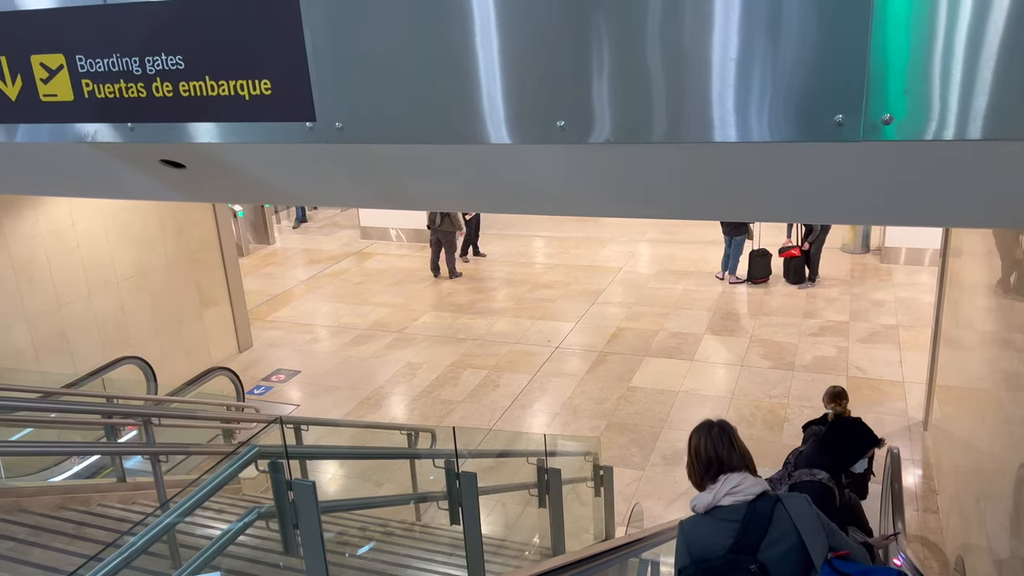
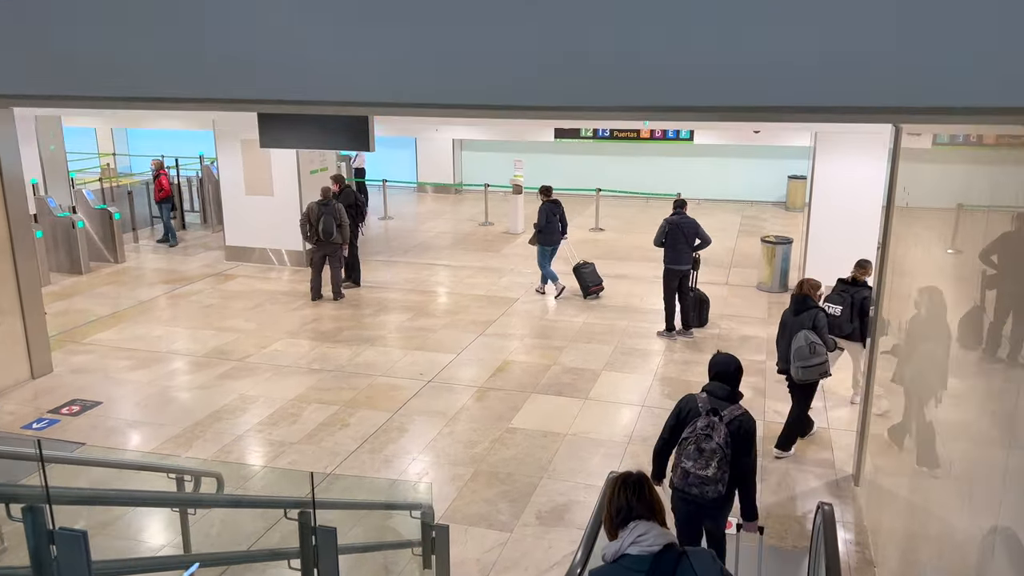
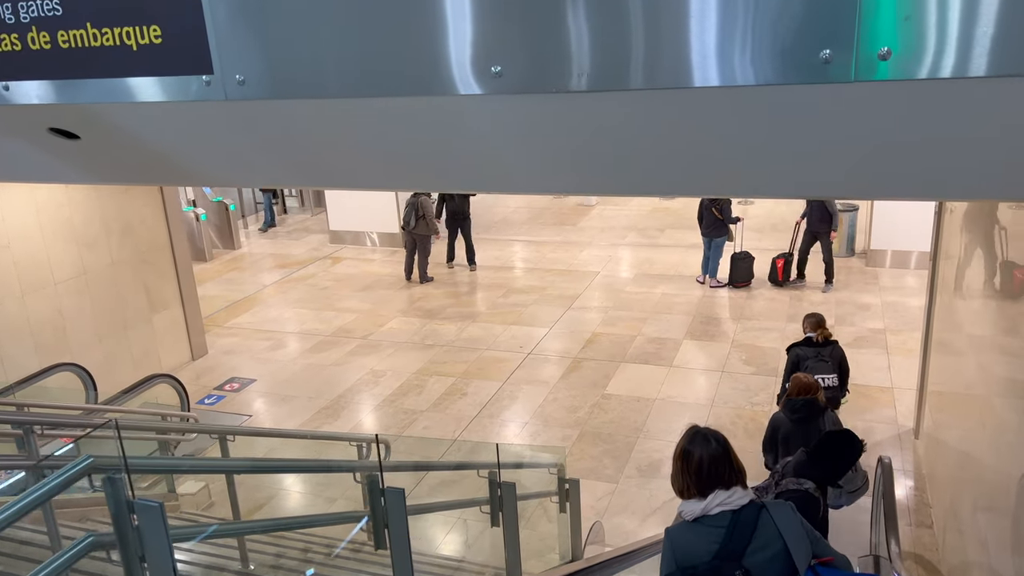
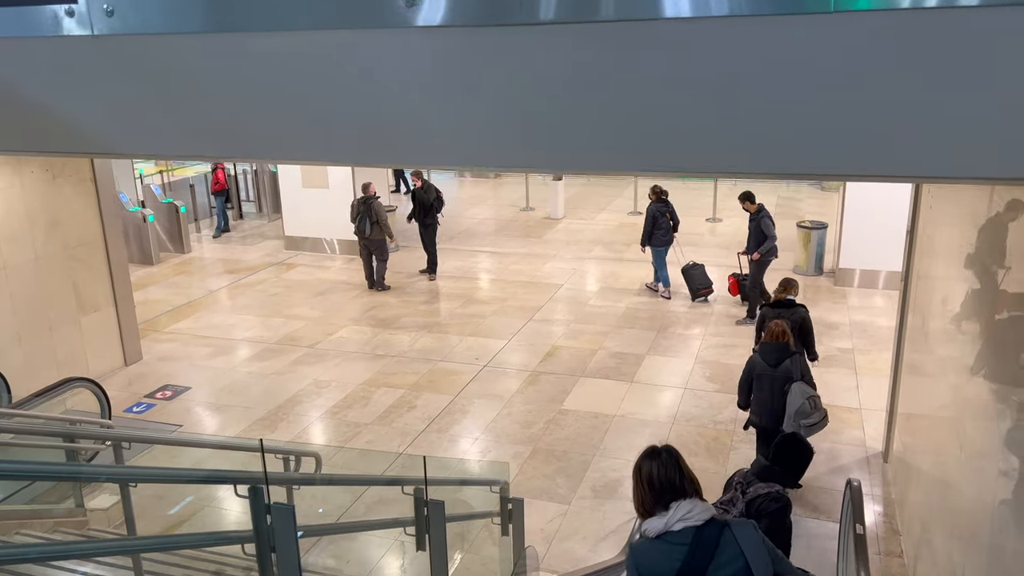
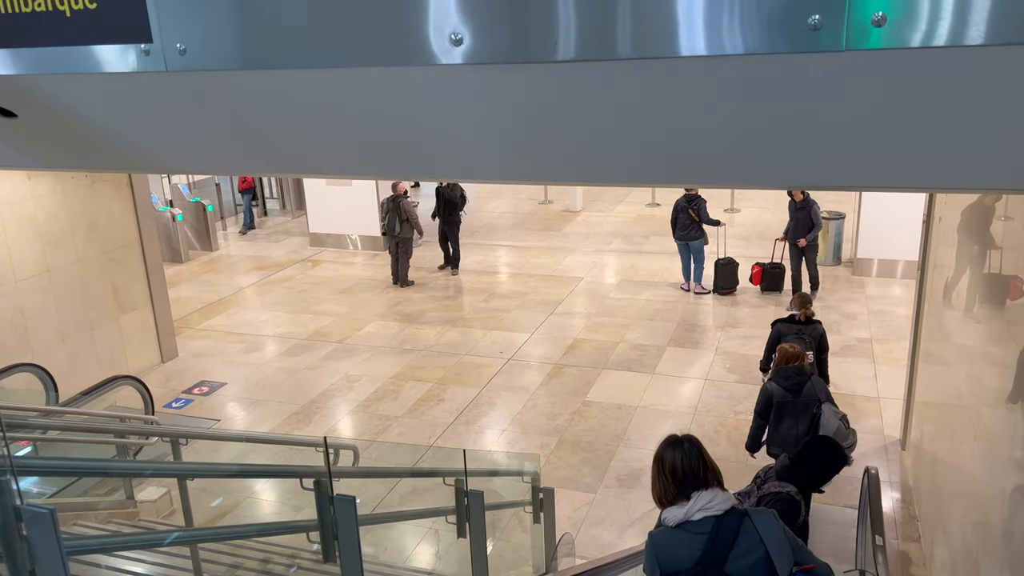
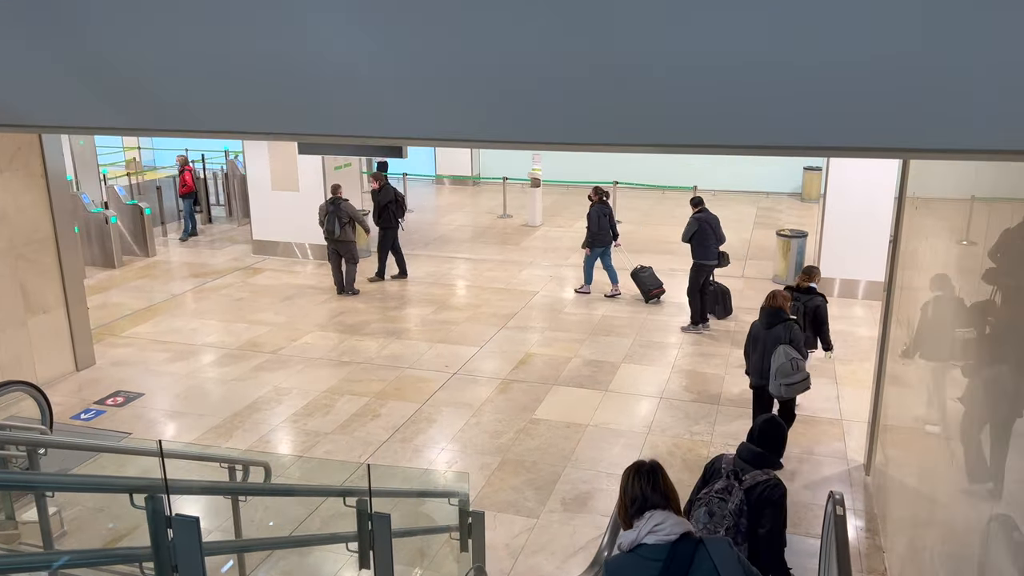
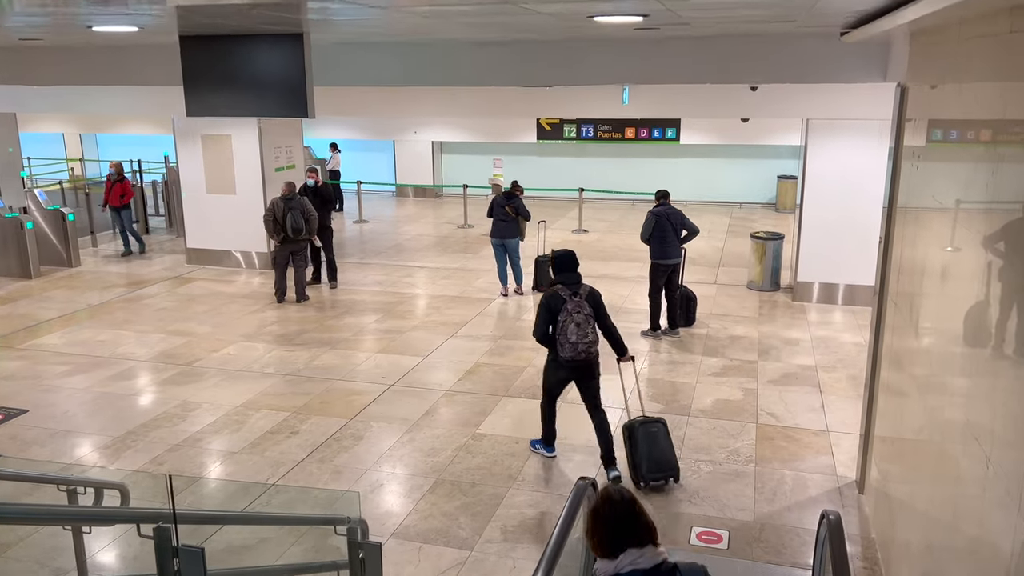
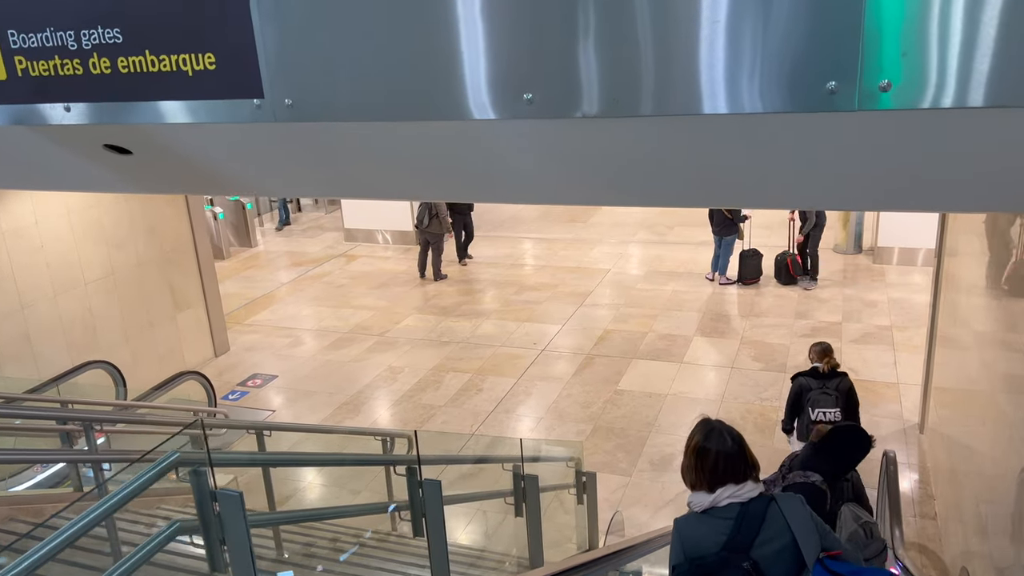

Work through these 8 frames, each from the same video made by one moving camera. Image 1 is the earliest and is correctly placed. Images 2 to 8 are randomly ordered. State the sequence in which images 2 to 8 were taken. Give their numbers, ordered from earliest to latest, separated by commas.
8, 3, 5, 4, 6, 2, 7
